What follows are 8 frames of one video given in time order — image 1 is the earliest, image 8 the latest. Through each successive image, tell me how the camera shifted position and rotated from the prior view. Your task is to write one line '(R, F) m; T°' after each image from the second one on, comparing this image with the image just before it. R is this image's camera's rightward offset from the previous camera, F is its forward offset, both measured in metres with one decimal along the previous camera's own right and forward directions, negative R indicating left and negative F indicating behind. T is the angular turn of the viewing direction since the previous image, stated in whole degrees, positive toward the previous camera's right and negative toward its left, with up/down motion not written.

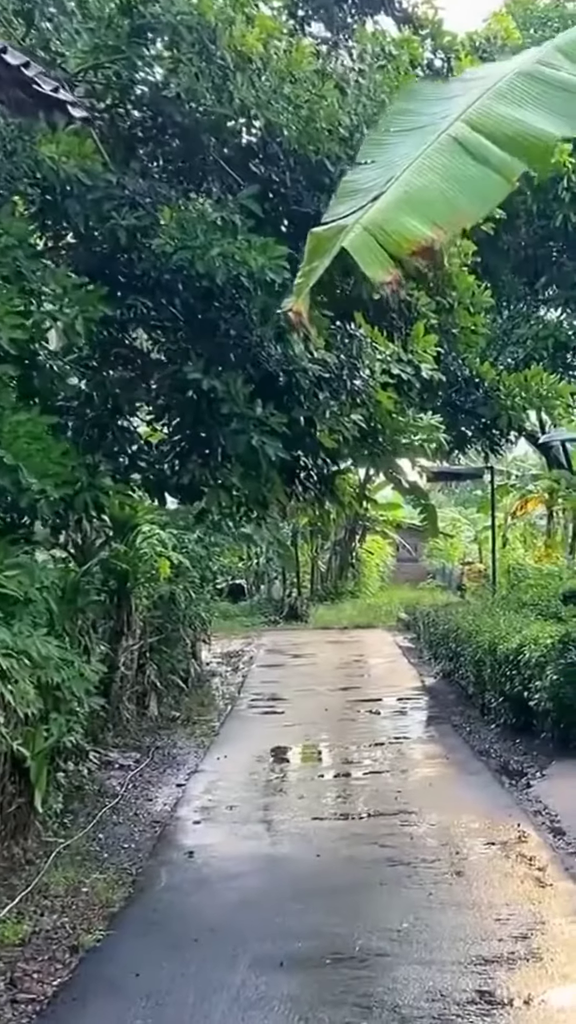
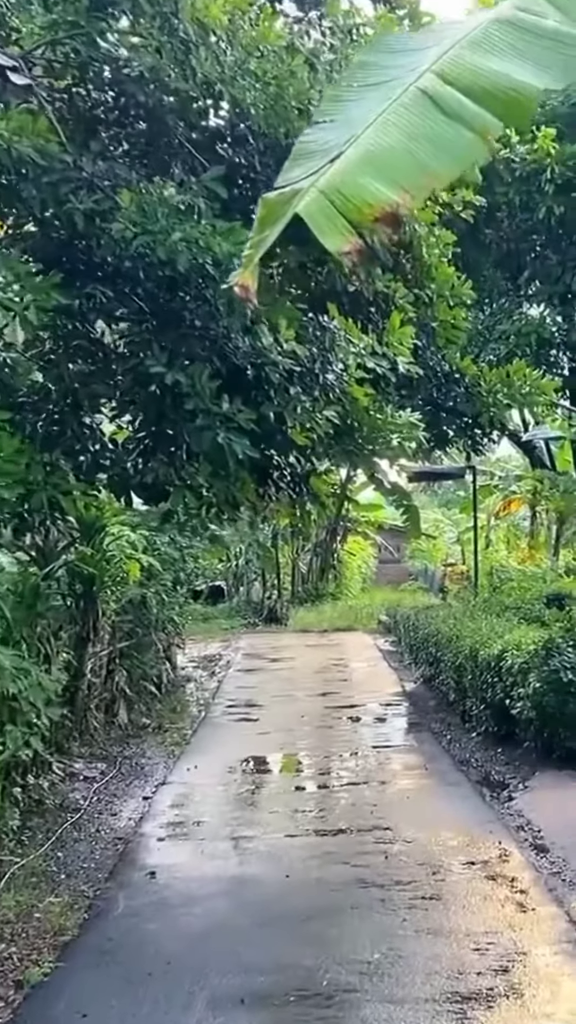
(0.0, +0.2) m; 0°
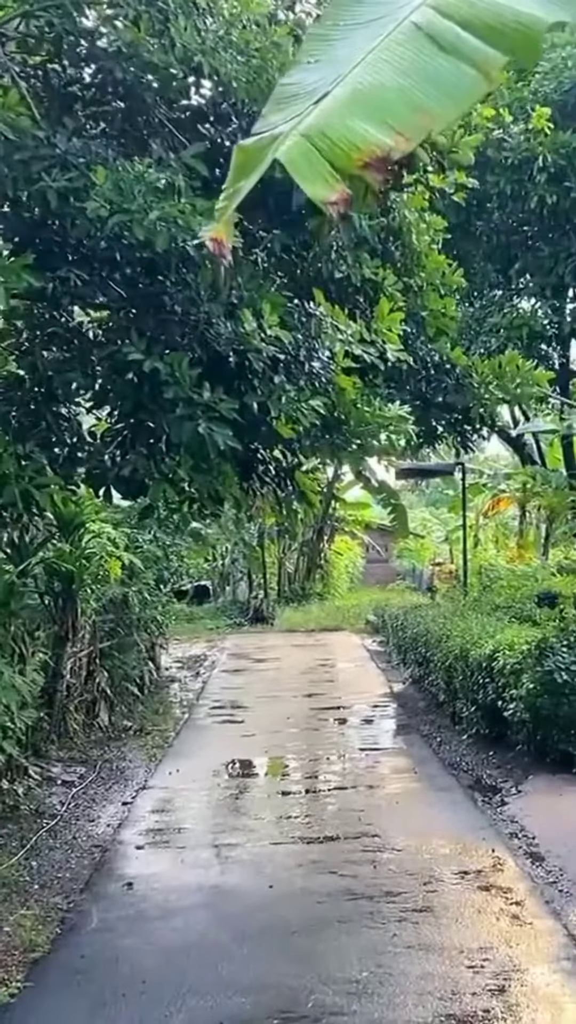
(0.0, +0.2) m; 0°
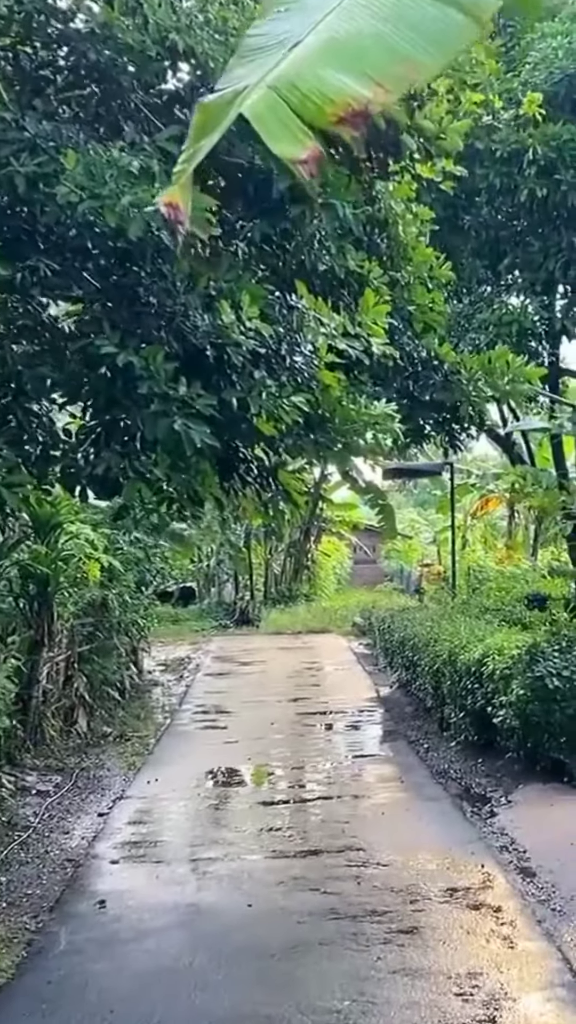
(0.0, +0.2) m; 0°
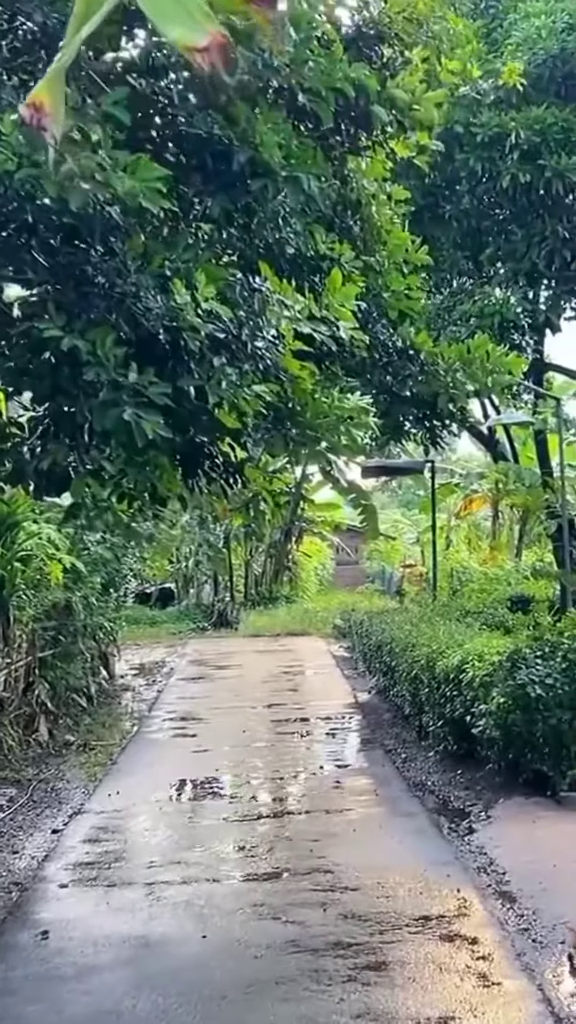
(0.0, +0.3) m; 0°
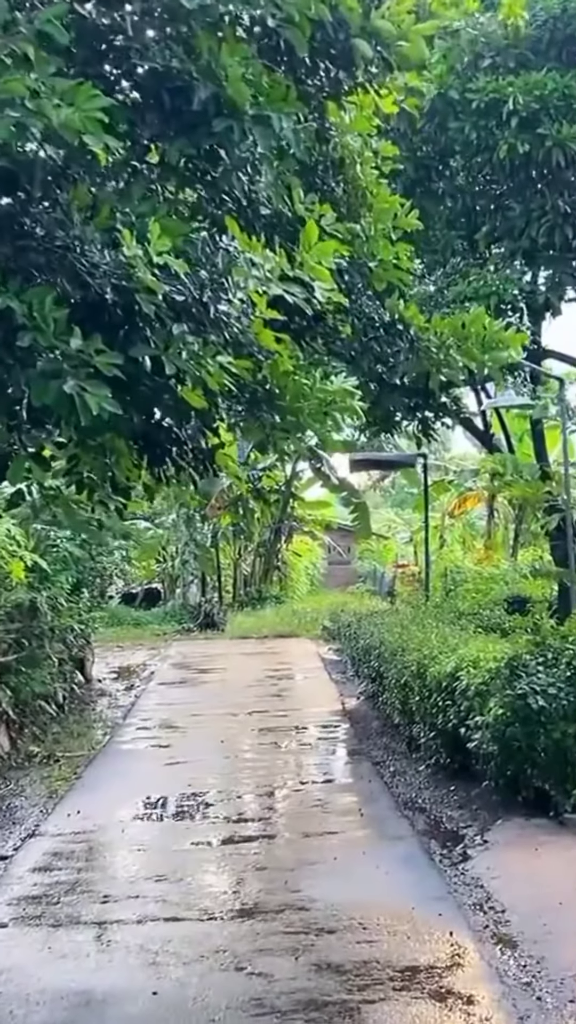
(0.0, +0.5) m; 0°
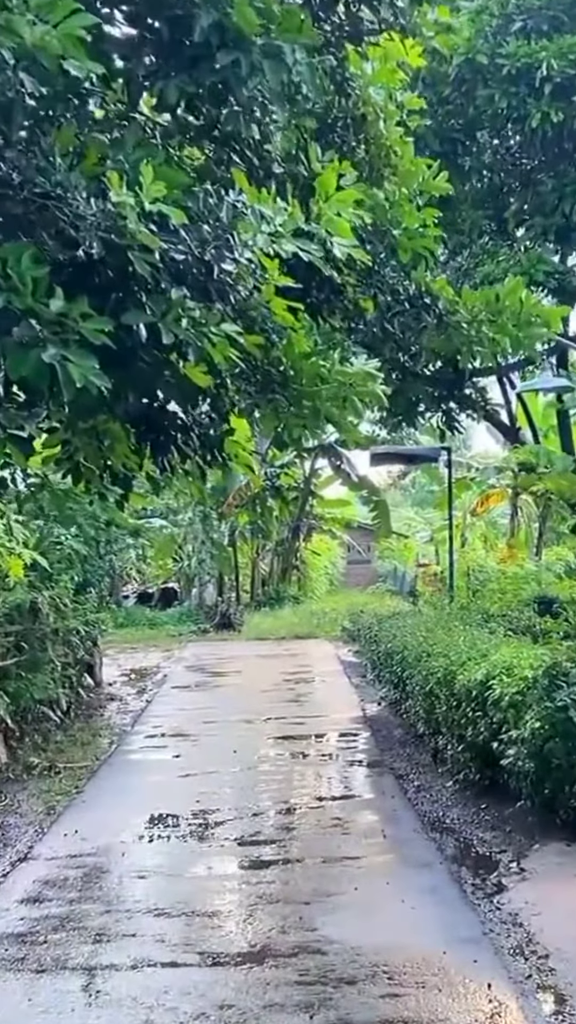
(0.0, +0.4) m; -1°
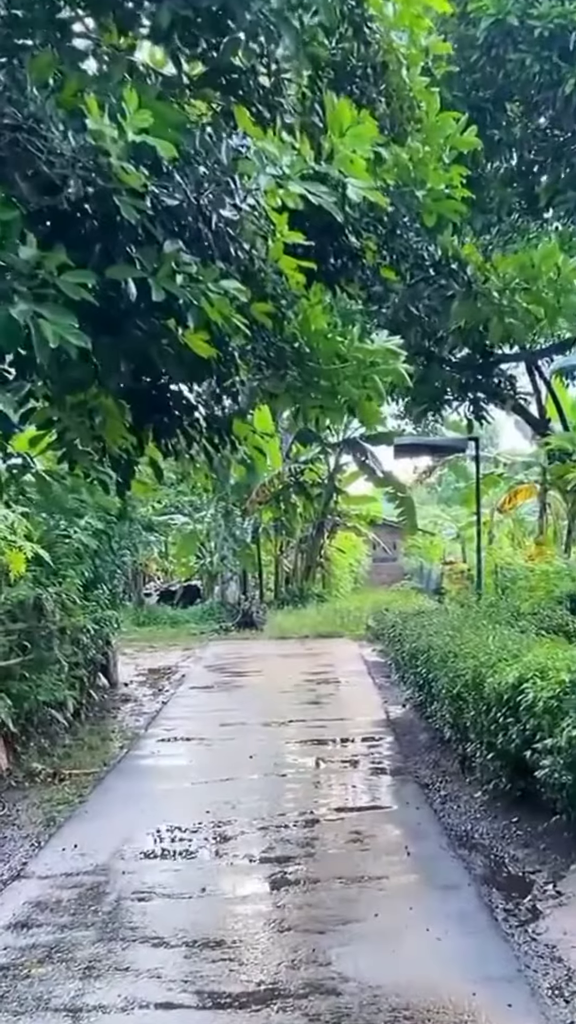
(0.0, +0.4) m; -1°
